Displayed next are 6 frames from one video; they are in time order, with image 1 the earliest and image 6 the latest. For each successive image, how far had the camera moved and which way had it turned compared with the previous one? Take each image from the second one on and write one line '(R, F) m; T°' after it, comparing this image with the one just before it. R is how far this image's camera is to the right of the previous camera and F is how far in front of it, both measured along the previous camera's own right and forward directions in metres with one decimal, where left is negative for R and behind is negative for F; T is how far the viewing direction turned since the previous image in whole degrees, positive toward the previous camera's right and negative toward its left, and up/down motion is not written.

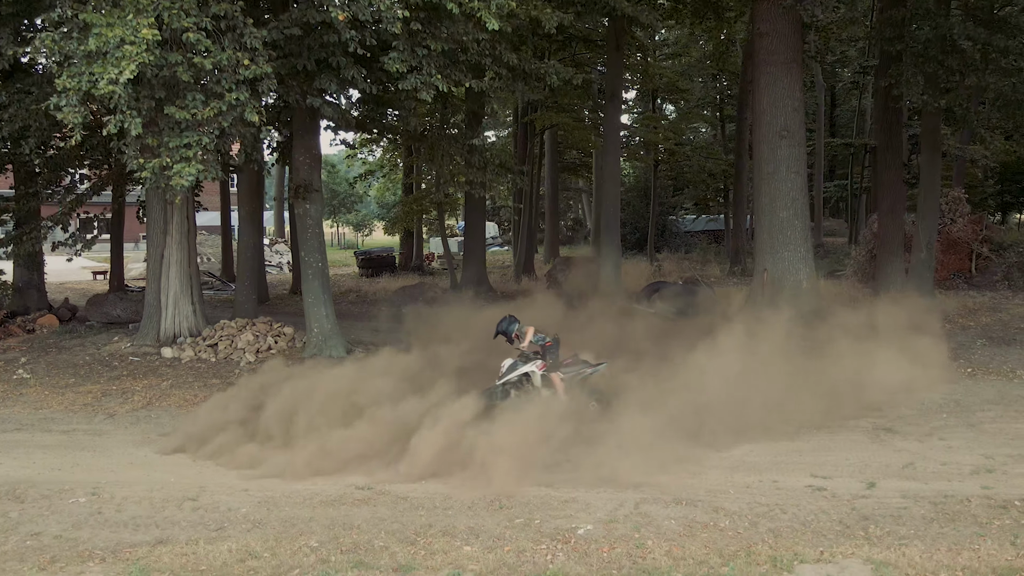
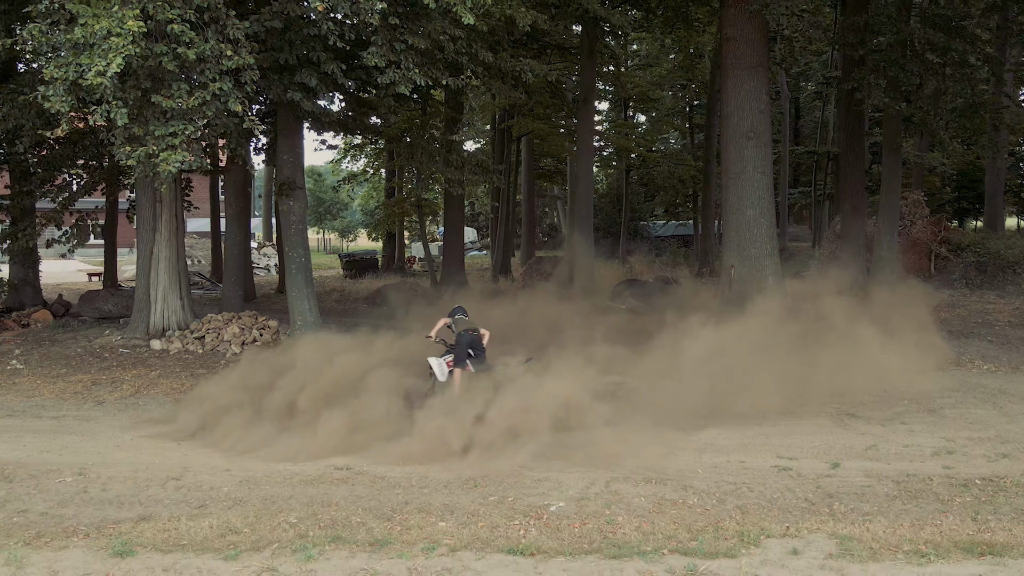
(+0.3, -0.2) m; 0°
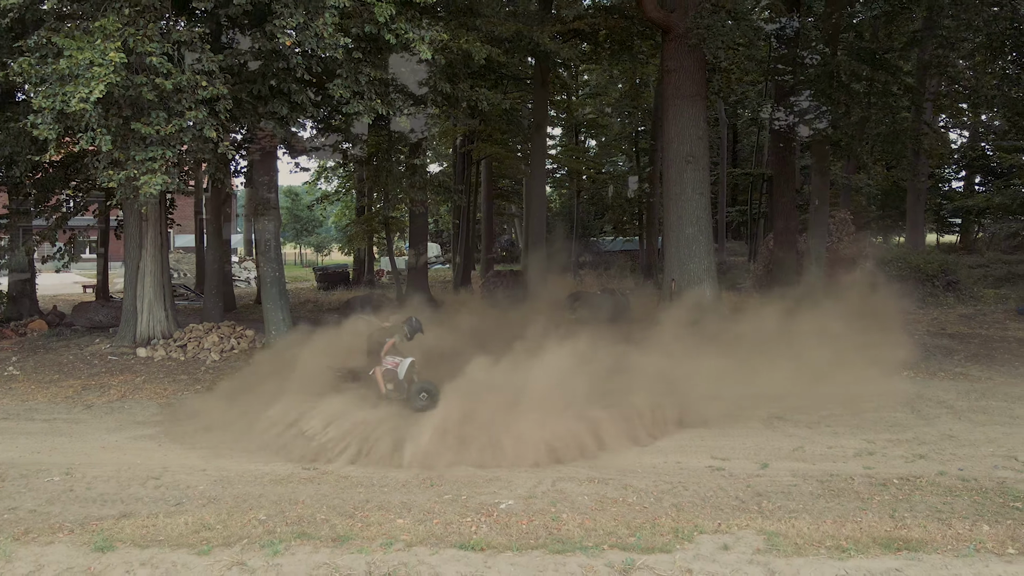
(+0.5, -0.5) m; 0°
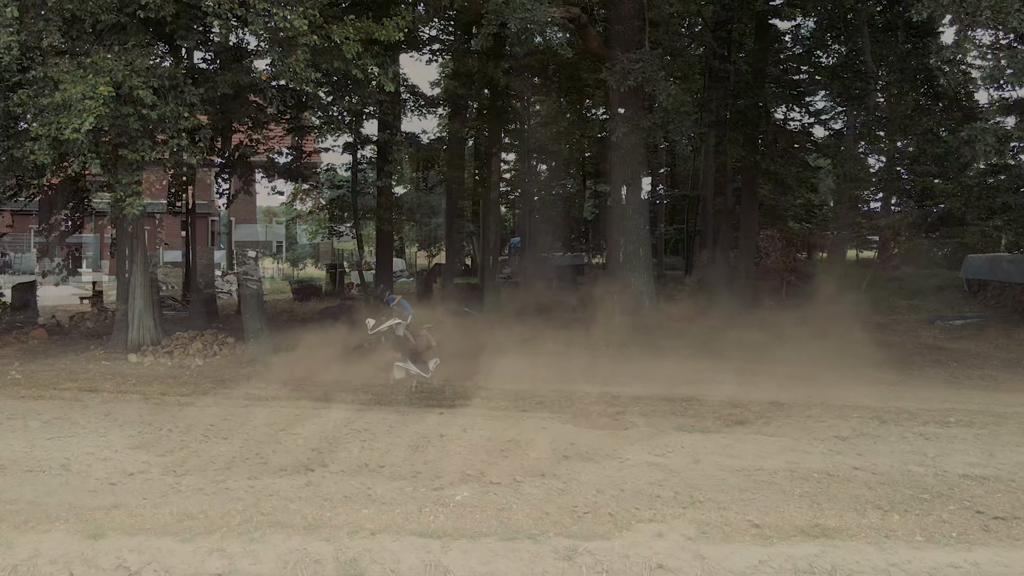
(+0.5, -0.7) m; 0°
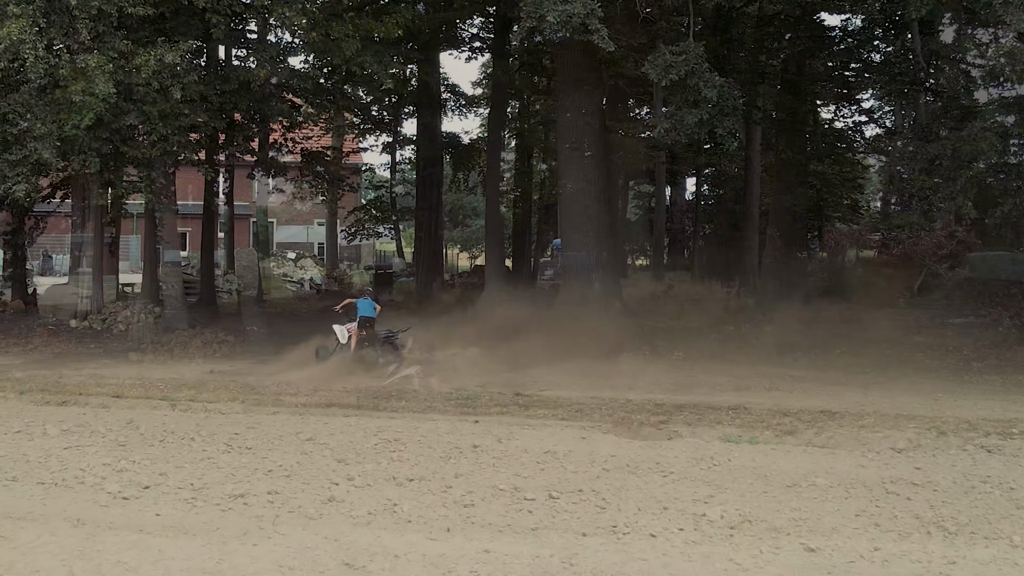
(+0.1, +0.4) m; -3°
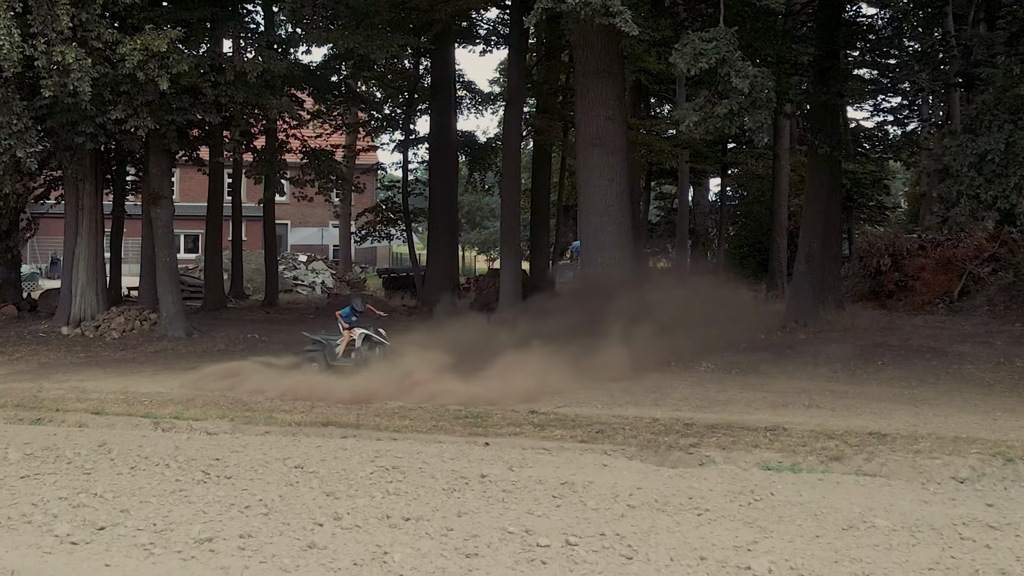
(+0.1, +0.8) m; -2°
